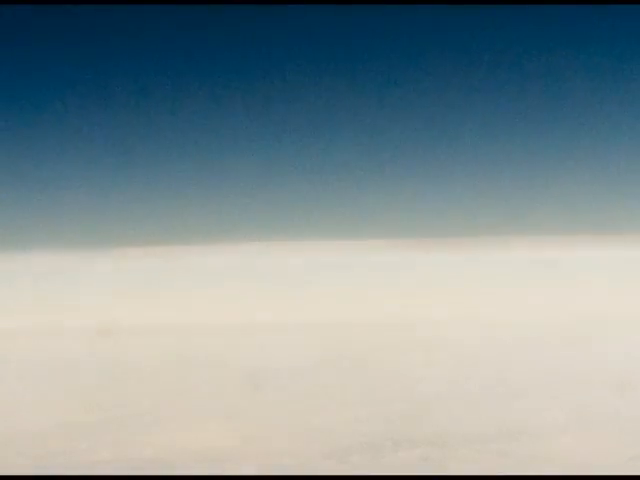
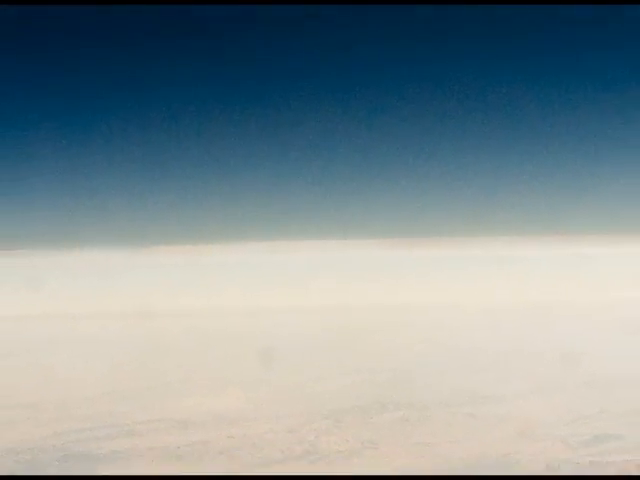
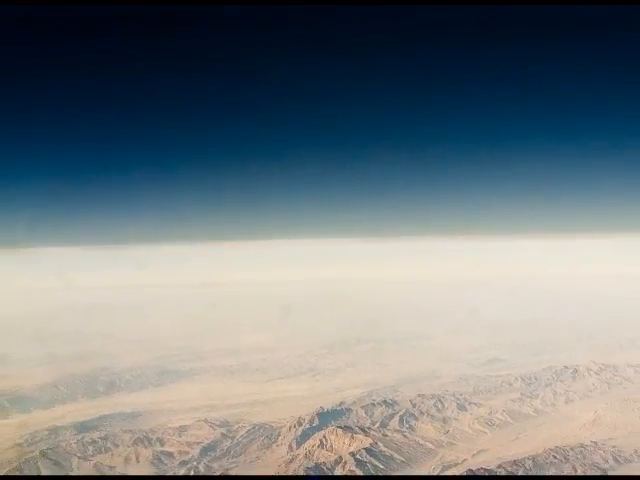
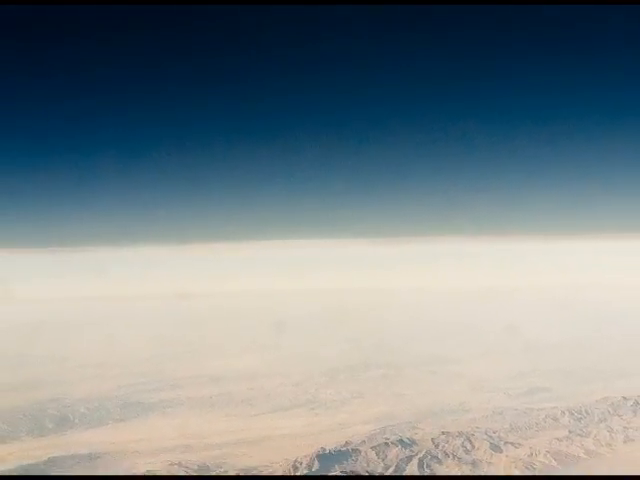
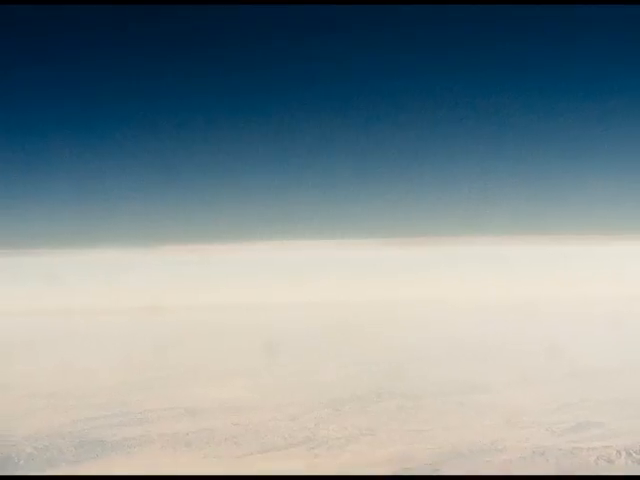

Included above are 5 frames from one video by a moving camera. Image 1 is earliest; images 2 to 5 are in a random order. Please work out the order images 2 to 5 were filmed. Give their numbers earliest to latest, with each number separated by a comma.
2, 5, 4, 3
